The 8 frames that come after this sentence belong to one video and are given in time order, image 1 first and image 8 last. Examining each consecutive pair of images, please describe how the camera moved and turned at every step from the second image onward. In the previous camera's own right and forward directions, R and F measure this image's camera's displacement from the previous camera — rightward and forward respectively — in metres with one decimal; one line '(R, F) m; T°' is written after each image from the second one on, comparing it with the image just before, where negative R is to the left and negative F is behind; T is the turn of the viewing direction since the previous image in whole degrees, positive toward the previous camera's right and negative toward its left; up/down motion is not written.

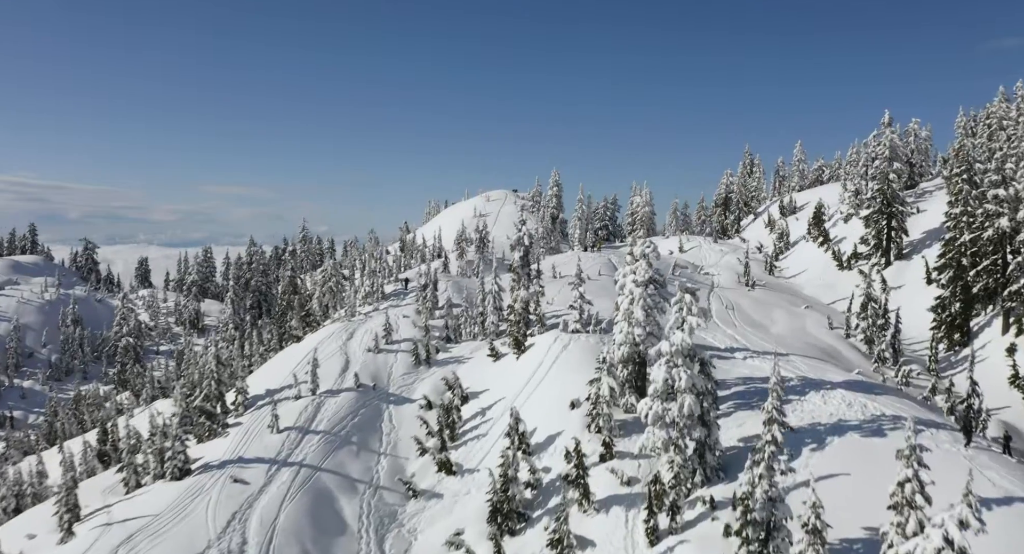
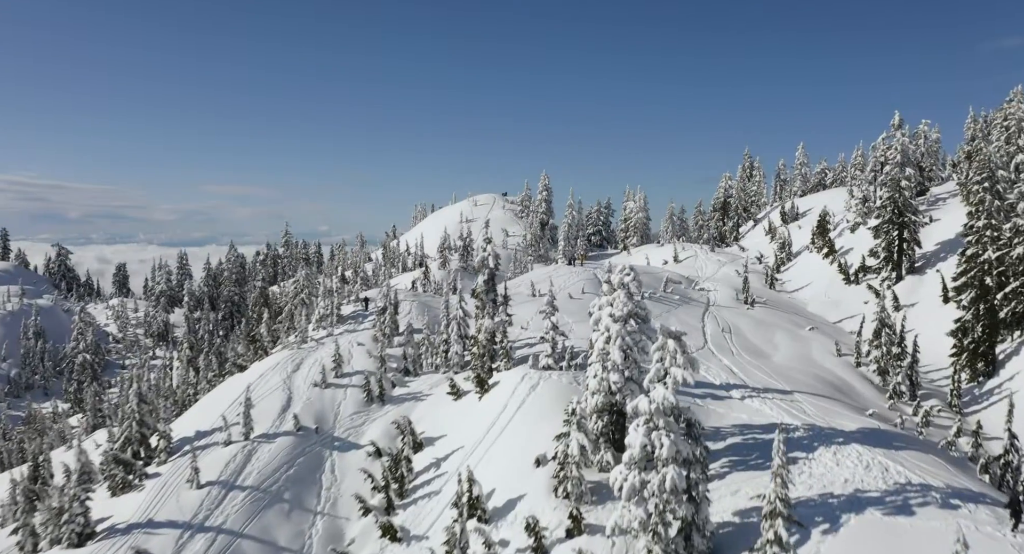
(+2.6, +8.5) m; 0°
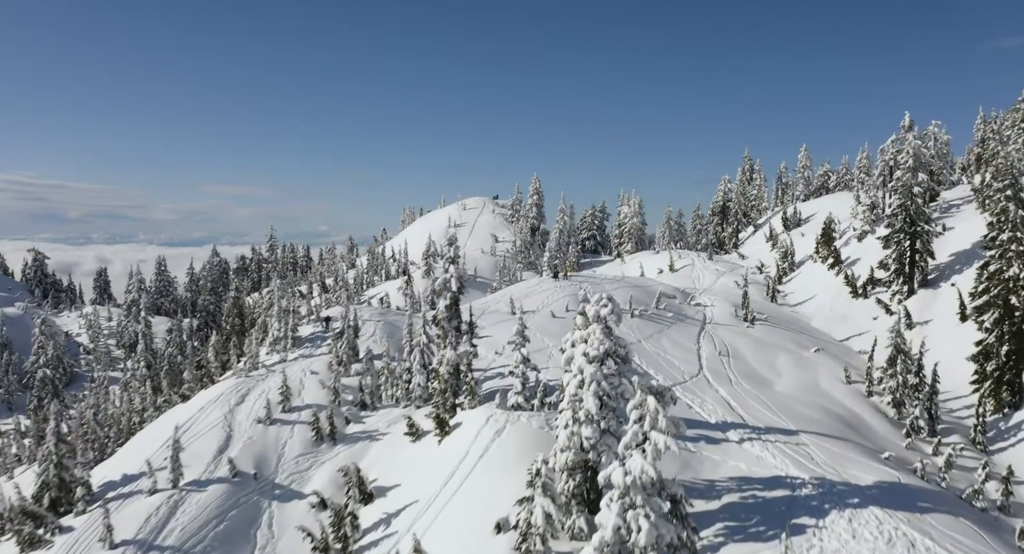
(+2.1, +7.0) m; 0°
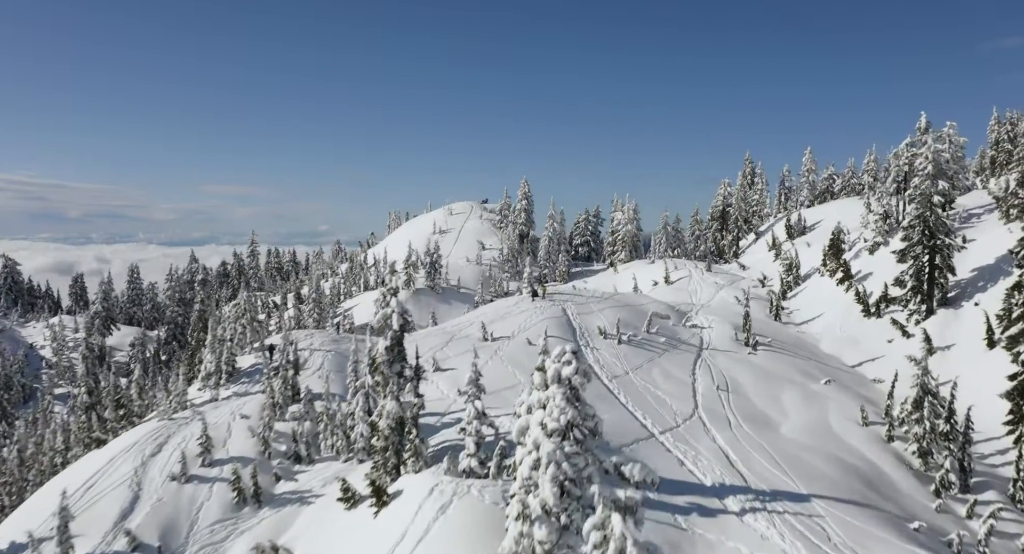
(+2.3, +8.4) m; 0°
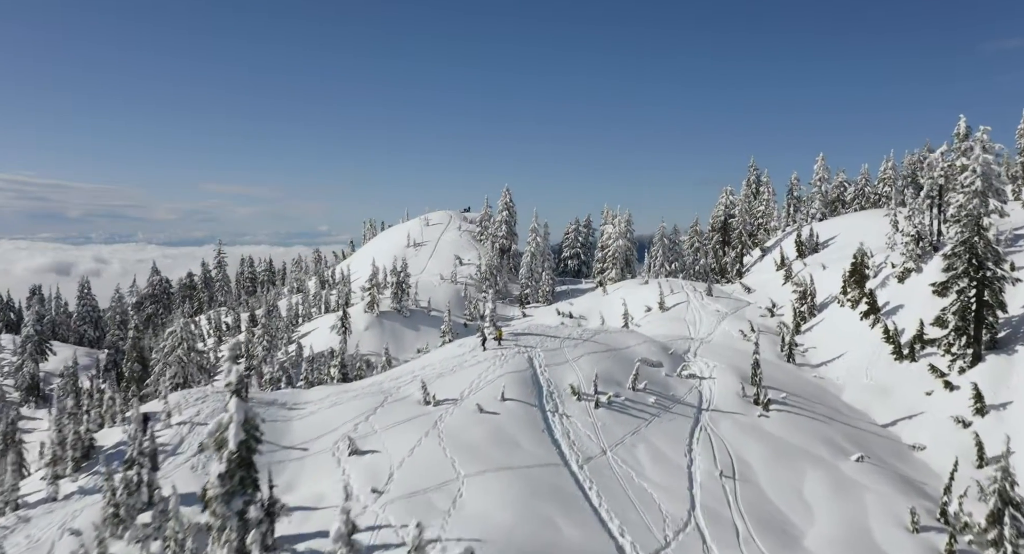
(+3.3, +13.8) m; 0°
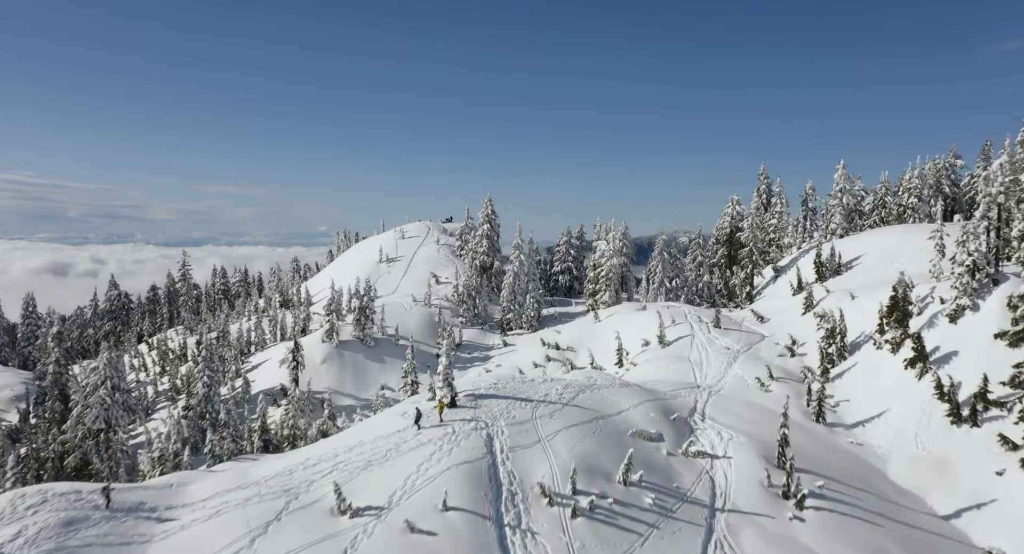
(+2.5, +13.8) m; 0°
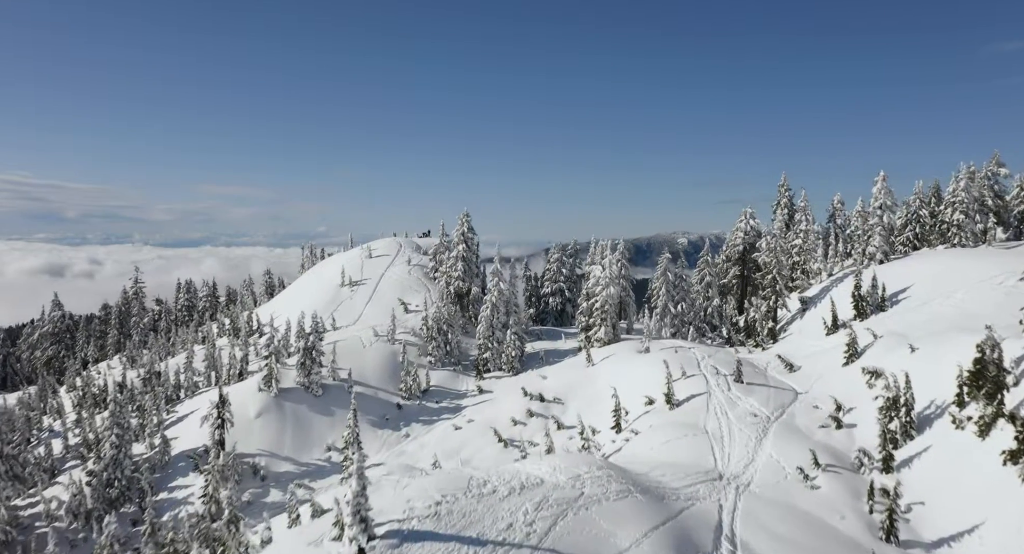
(+2.3, +16.6) m; 0°
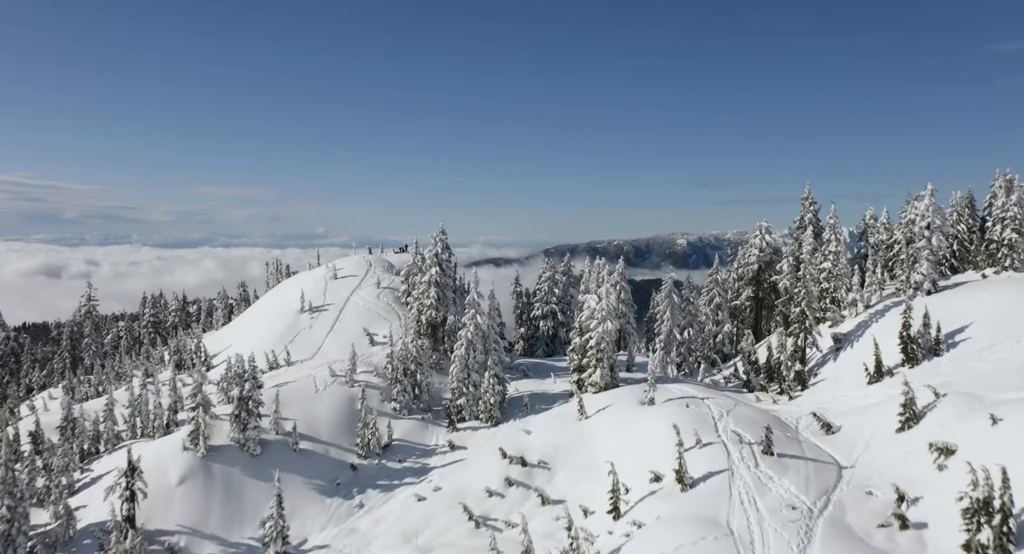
(+1.9, +13.7) m; 0°
